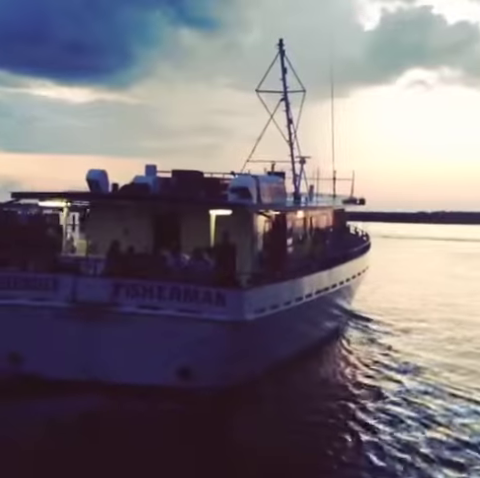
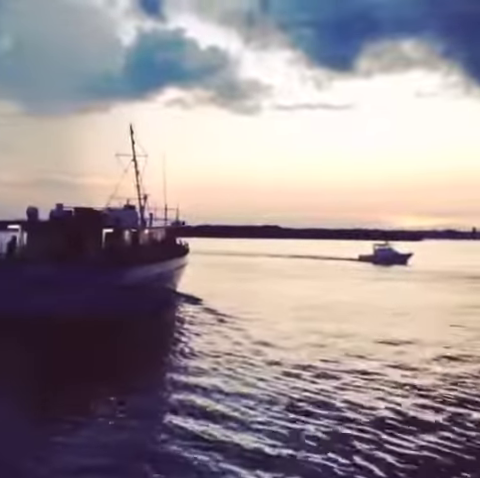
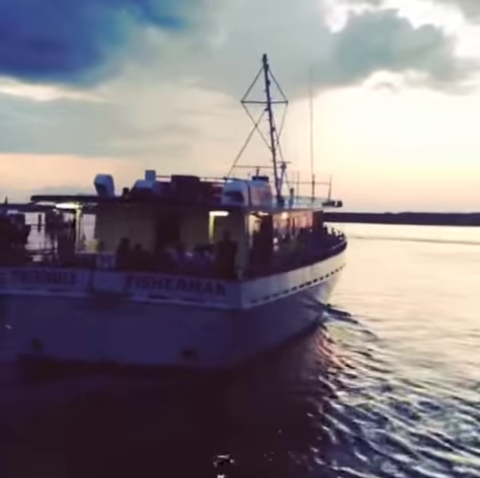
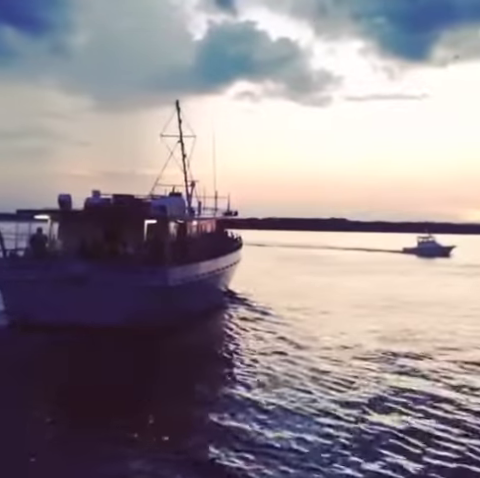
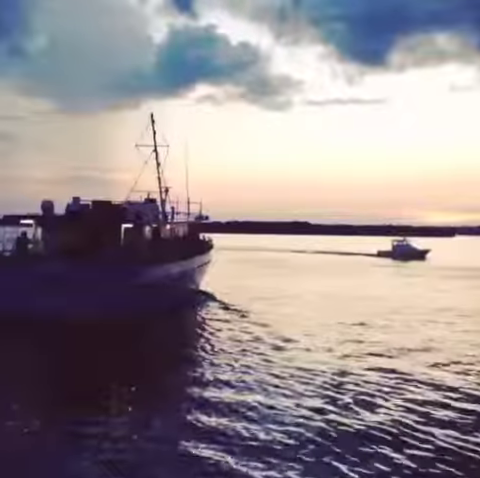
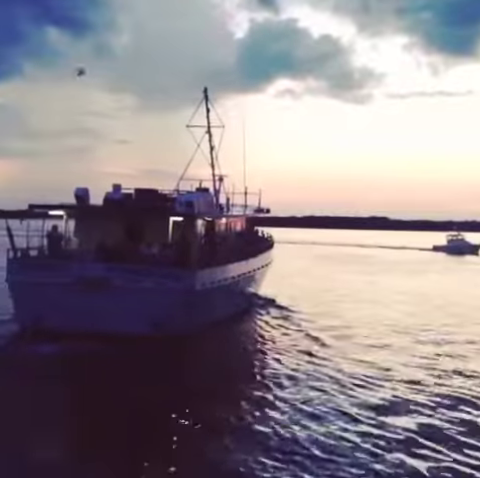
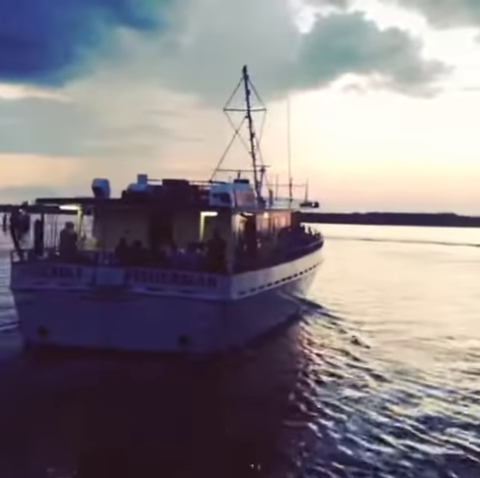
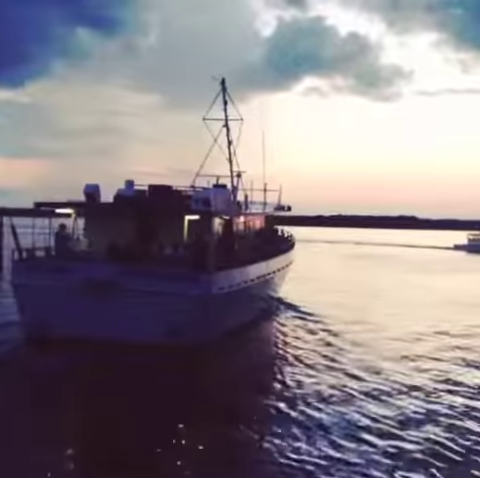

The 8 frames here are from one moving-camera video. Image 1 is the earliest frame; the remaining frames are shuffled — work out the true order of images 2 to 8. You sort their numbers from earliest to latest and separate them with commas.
3, 7, 8, 6, 4, 5, 2
